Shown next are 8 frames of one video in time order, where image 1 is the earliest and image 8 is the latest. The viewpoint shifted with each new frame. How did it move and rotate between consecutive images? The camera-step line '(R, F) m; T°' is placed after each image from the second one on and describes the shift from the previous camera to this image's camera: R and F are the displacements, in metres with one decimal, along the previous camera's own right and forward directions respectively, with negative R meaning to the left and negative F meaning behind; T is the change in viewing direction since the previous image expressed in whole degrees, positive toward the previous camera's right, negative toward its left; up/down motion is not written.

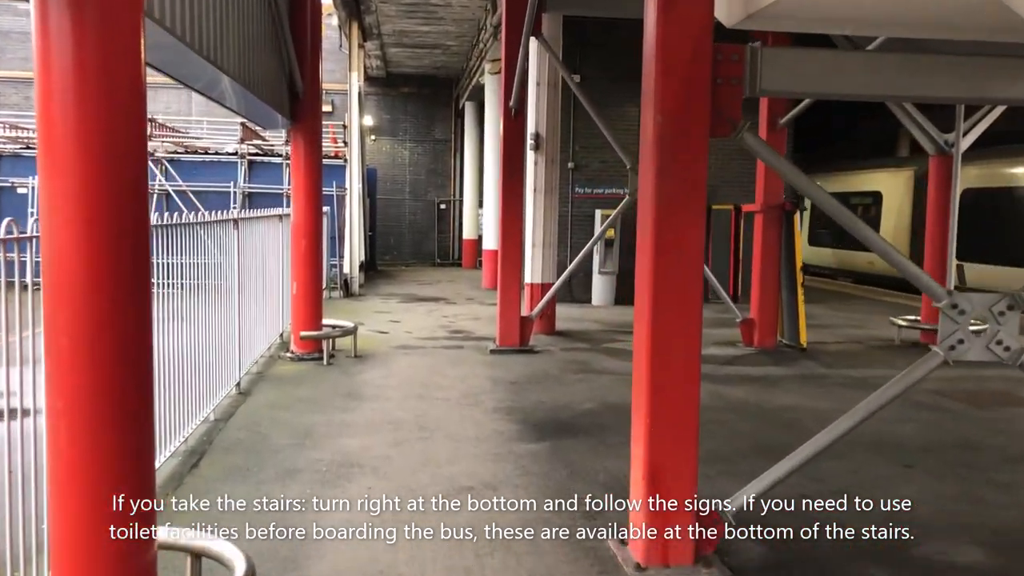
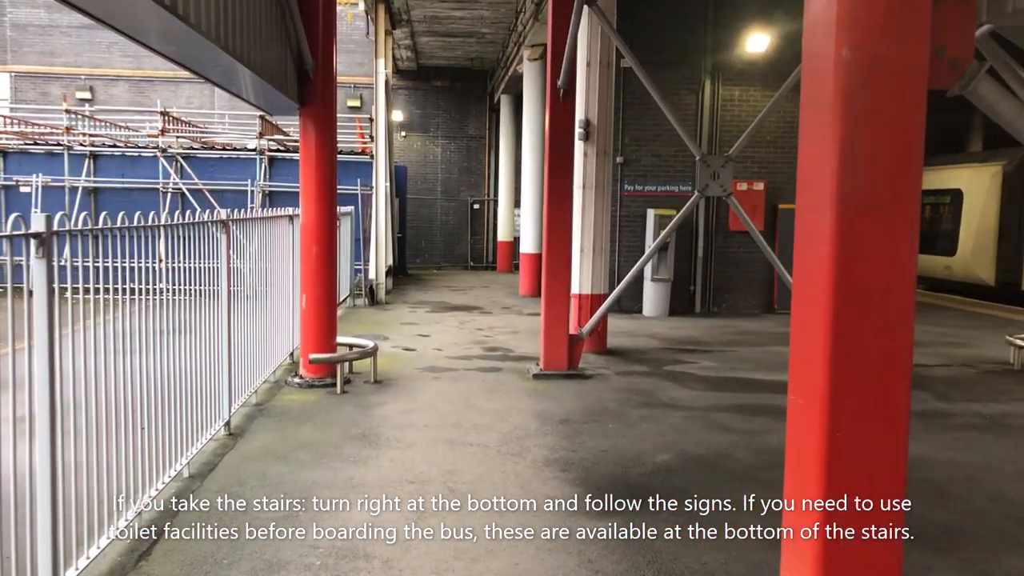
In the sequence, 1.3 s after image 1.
(-0.1, +1.3) m; -2°
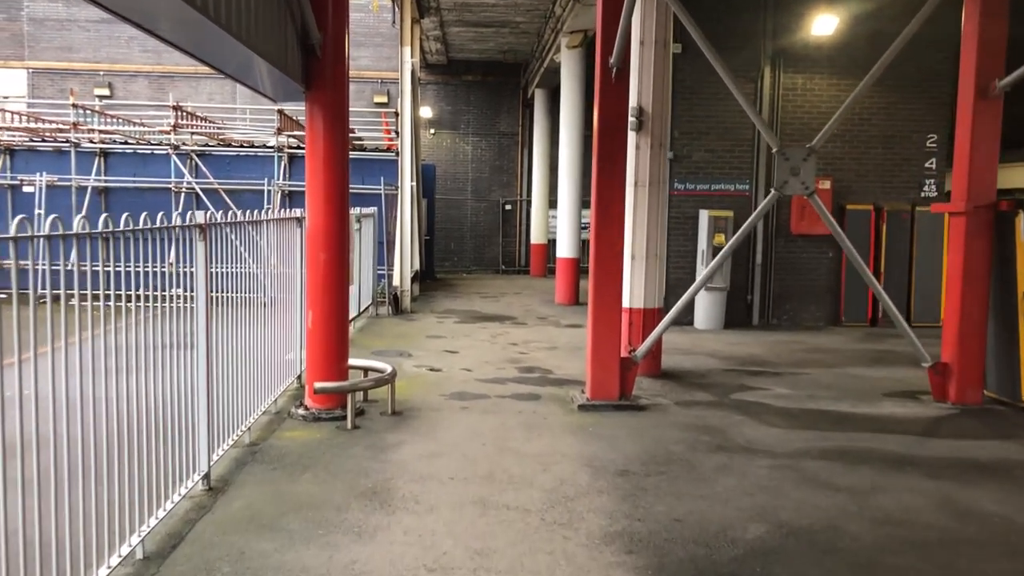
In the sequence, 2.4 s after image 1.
(-0.1, +1.1) m; -2°
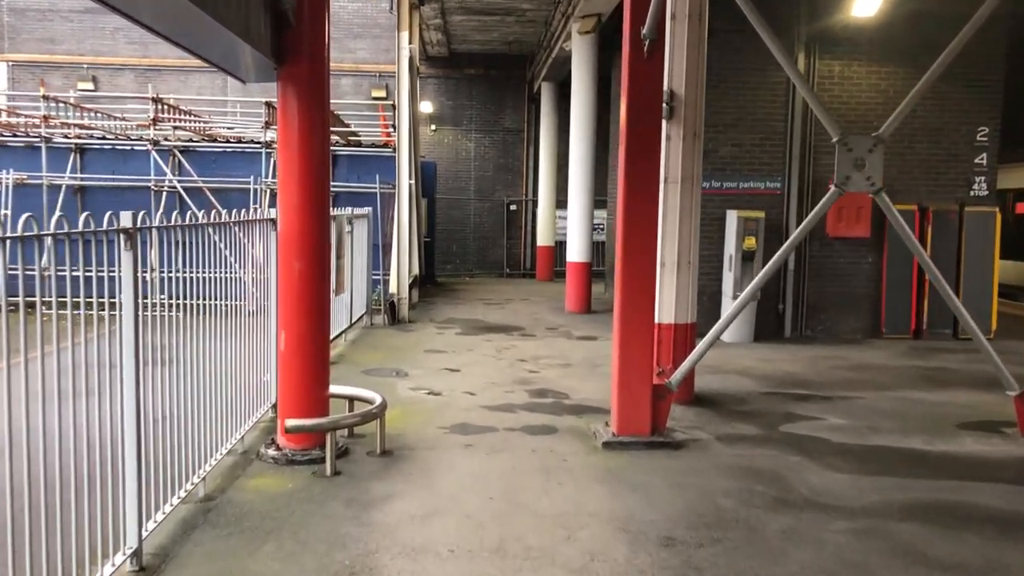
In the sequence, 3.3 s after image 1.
(-0.1, +1.0) m; 0°
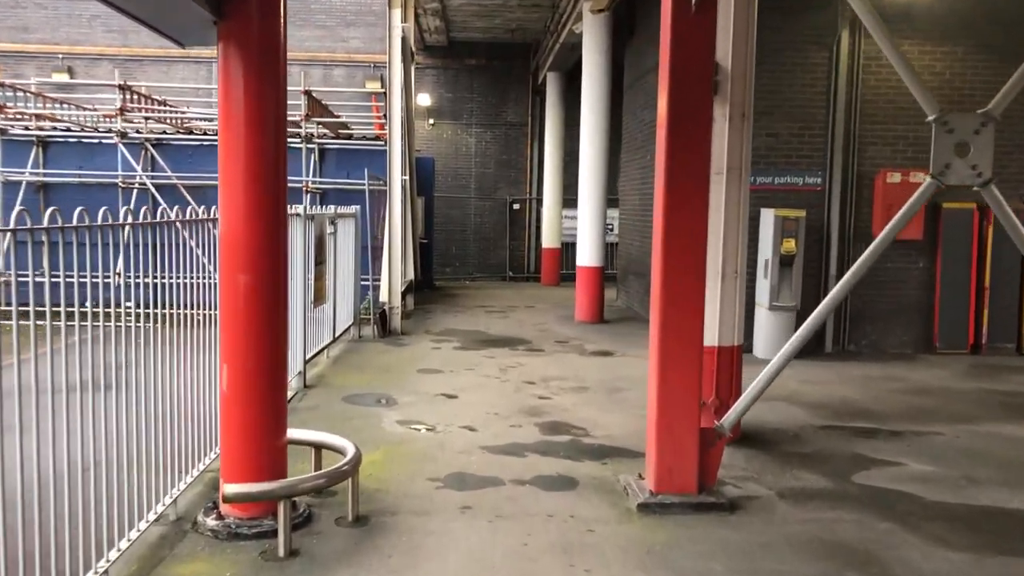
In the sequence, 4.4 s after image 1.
(0.0, +1.1) m; 0°
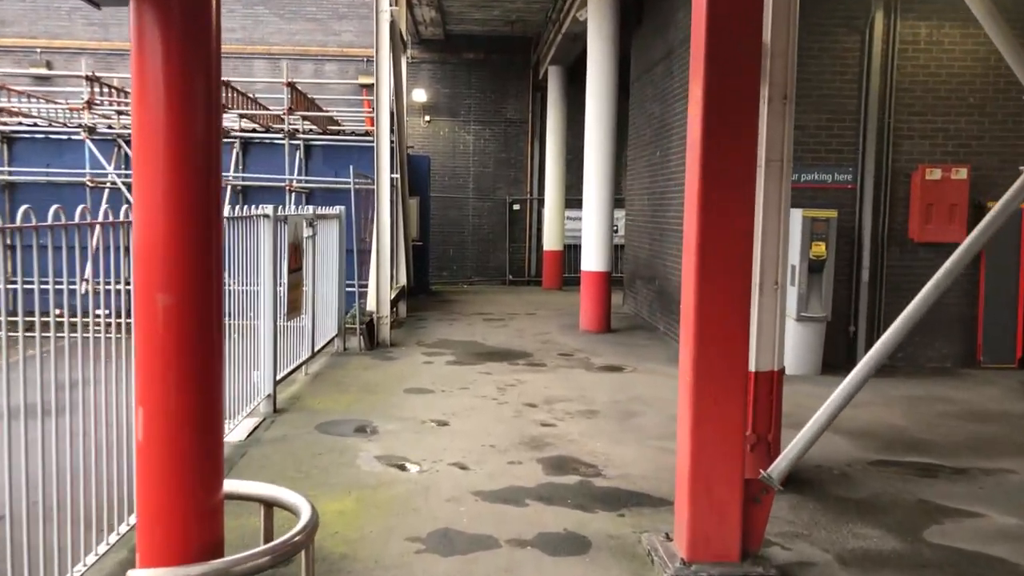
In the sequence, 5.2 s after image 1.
(0.0, +0.8) m; 0°
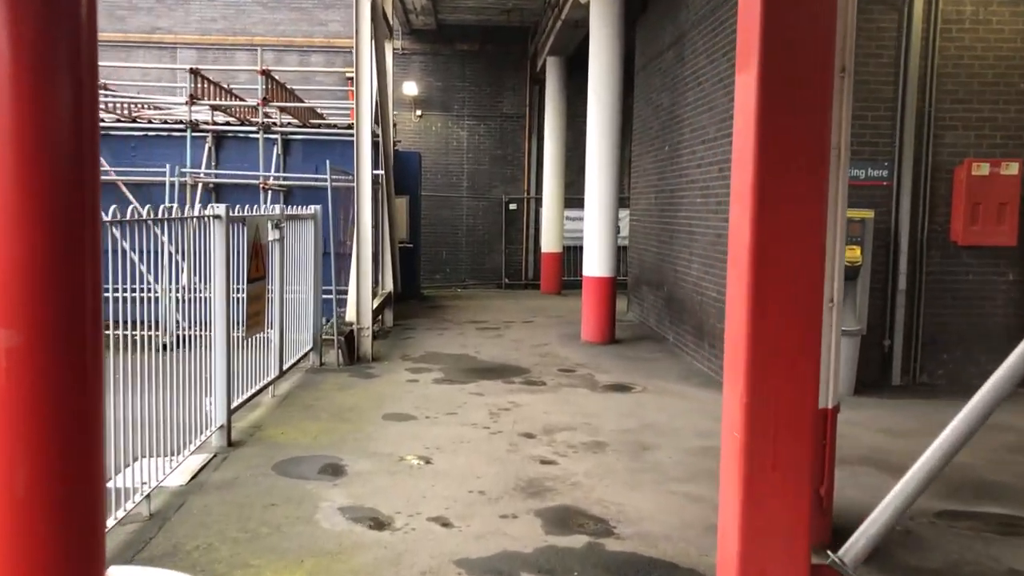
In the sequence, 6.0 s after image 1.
(0.0, +0.8) m; 0°
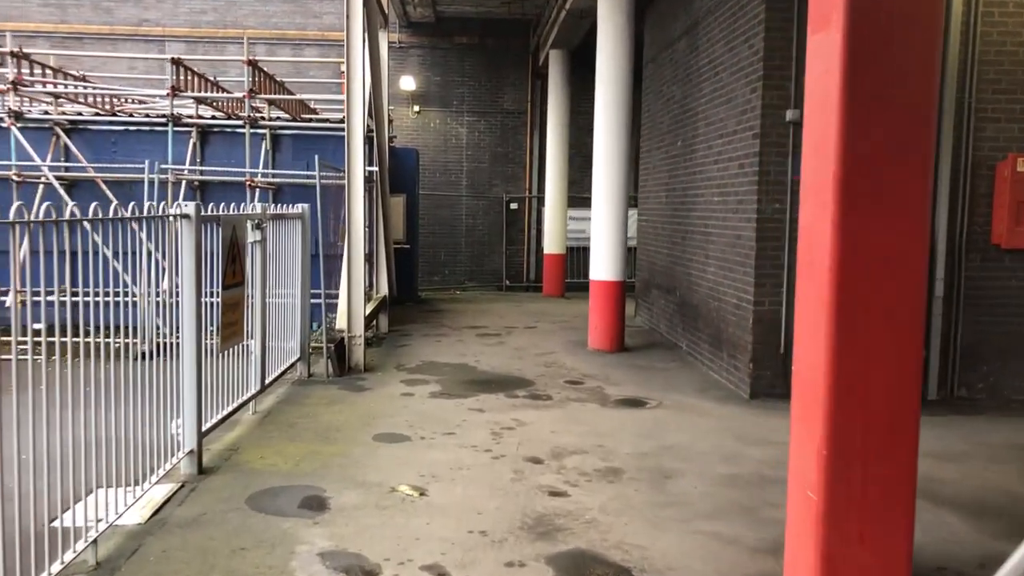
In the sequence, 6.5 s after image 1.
(0.0, +0.6) m; 0°
